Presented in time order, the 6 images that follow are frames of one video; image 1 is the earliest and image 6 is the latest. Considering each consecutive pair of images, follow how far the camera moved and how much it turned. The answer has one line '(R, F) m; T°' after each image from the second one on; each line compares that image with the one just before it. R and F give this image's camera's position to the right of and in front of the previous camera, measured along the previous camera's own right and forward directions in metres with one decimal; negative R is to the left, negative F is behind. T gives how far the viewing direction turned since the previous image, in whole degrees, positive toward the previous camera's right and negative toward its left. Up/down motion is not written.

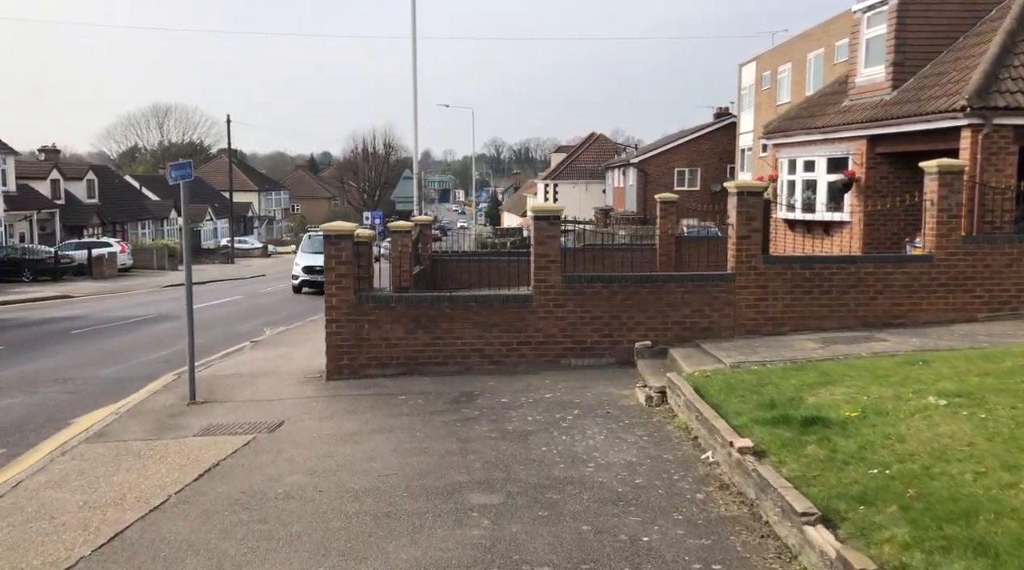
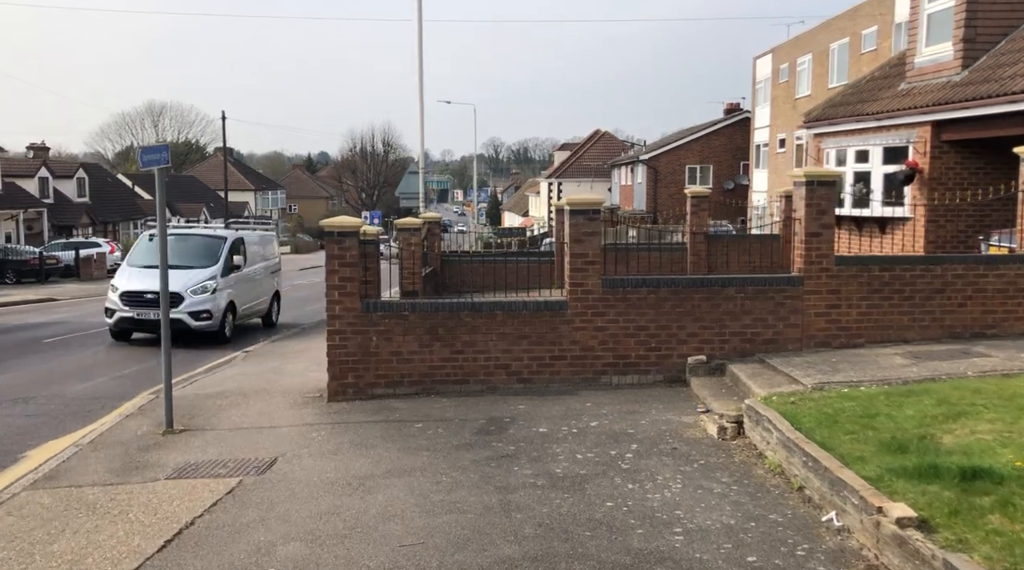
(-0.4, +1.5) m; 0°
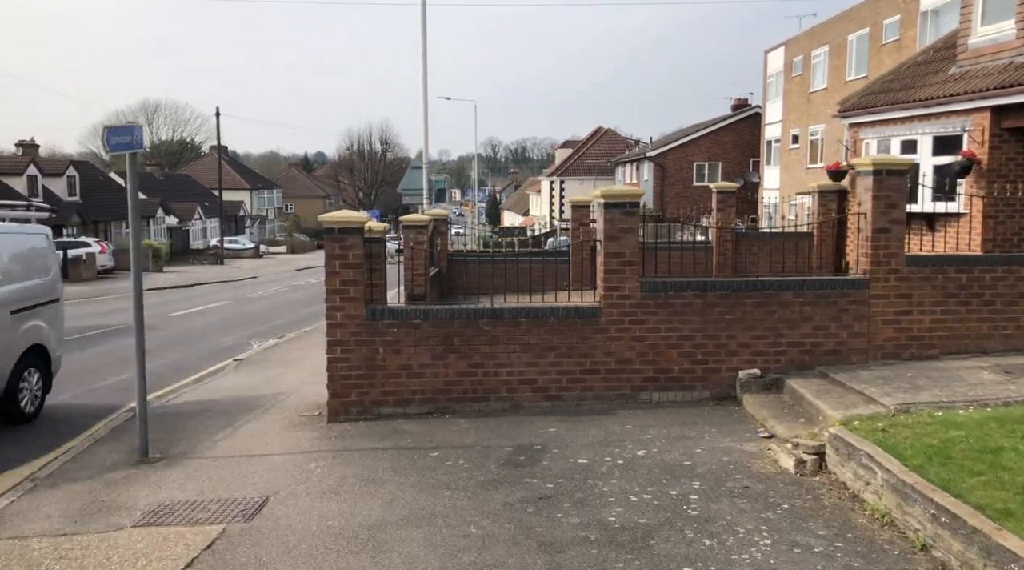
(-0.3, +1.1) m; 0°
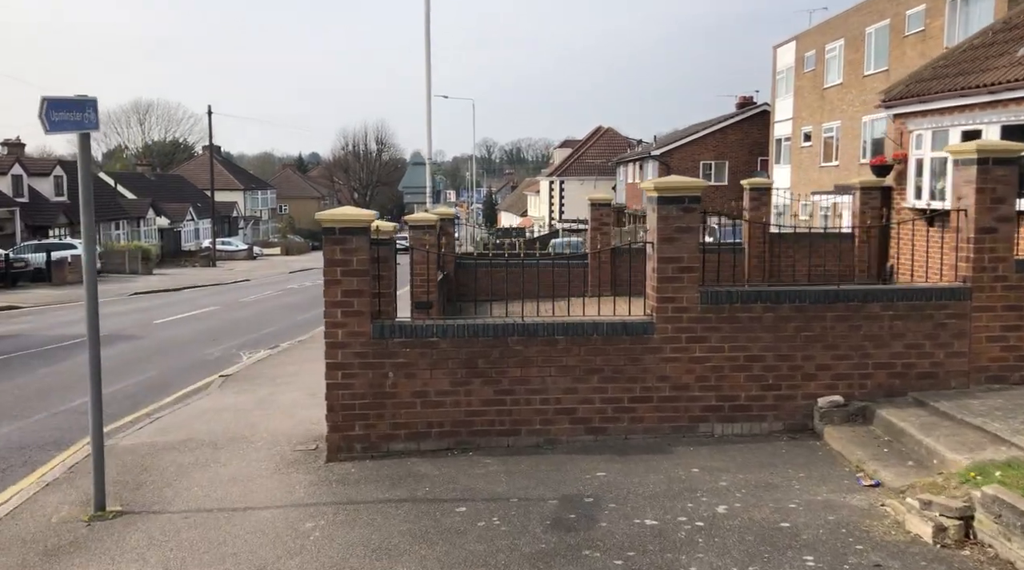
(-0.3, +1.3) m; 0°
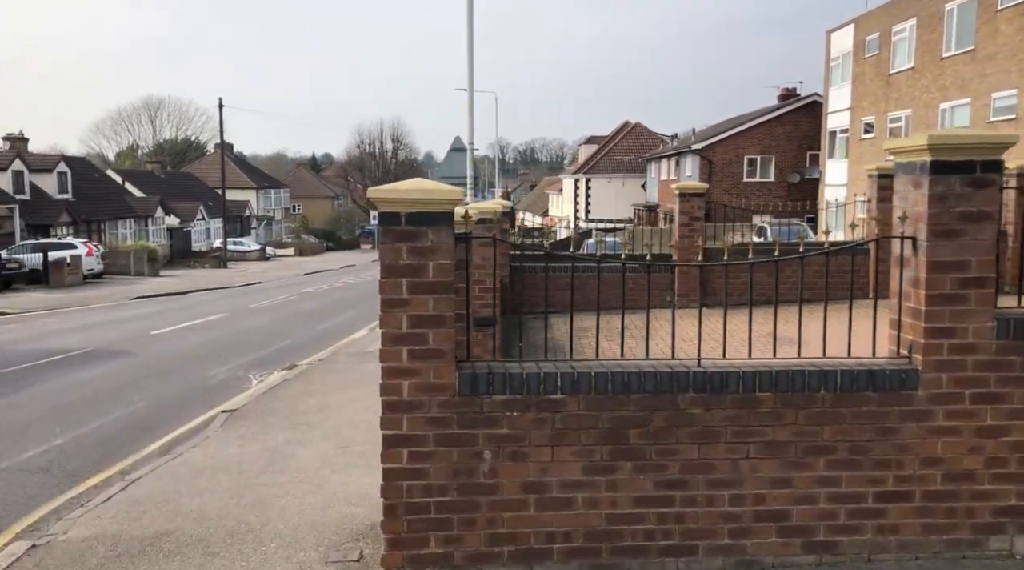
(-0.8, +2.6) m; -1°
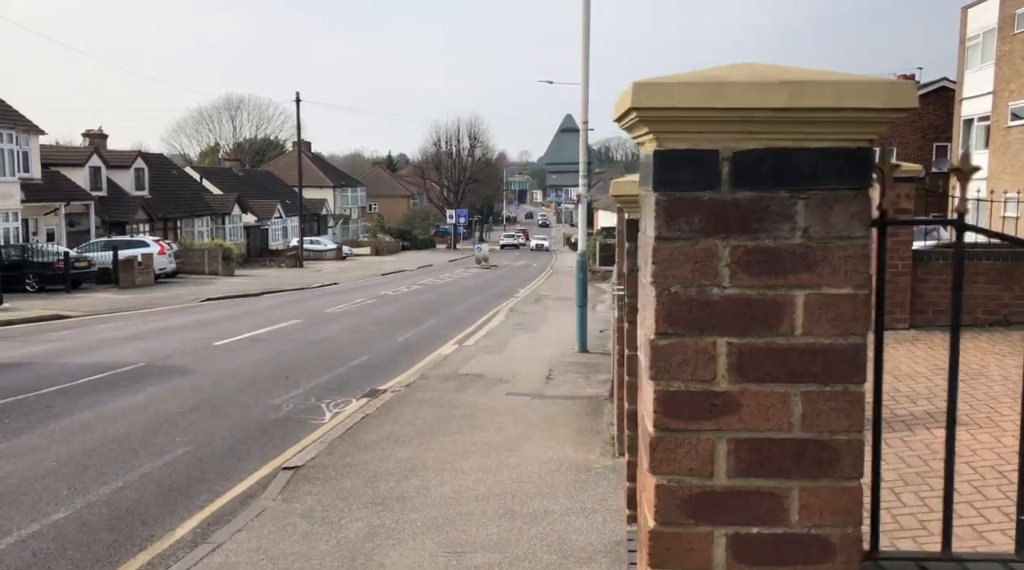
(-0.8, +2.6) m; -5°
